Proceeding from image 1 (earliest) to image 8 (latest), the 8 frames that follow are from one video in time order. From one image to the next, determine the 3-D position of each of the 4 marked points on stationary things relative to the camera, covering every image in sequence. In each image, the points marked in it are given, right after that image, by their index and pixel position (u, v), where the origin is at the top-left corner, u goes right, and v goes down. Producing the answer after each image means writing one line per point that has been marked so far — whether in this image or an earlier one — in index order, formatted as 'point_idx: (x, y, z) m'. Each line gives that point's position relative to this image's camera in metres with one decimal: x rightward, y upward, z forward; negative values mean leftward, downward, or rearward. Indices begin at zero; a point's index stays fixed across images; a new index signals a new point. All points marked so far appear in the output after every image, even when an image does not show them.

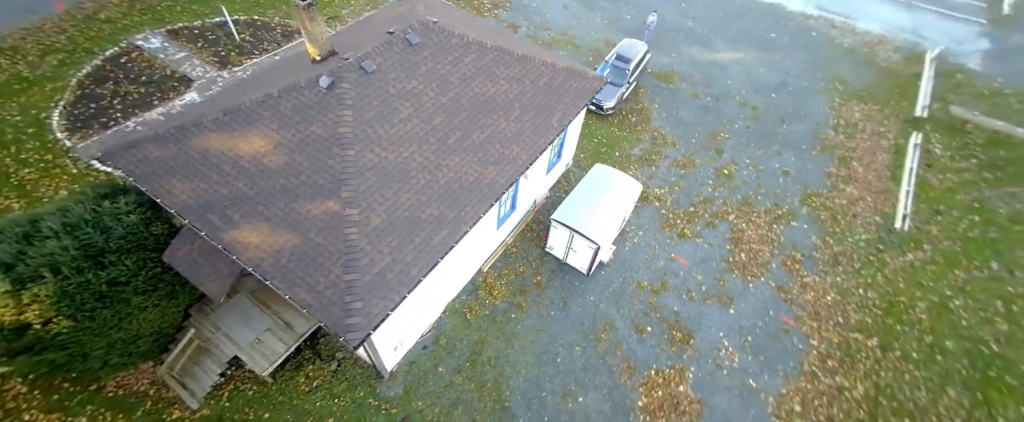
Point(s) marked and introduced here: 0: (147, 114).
0: (-13.5, +3.6, +16.3) m
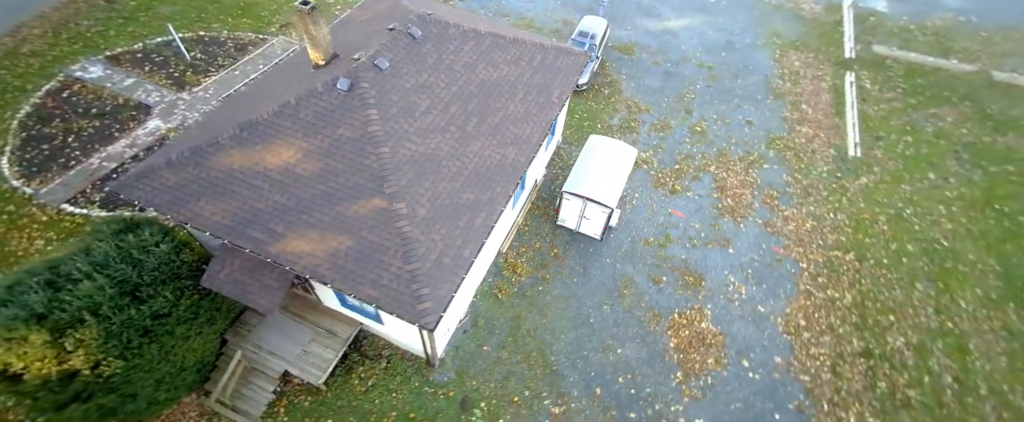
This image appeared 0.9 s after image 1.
0: (-13.9, +2.2, +15.3) m
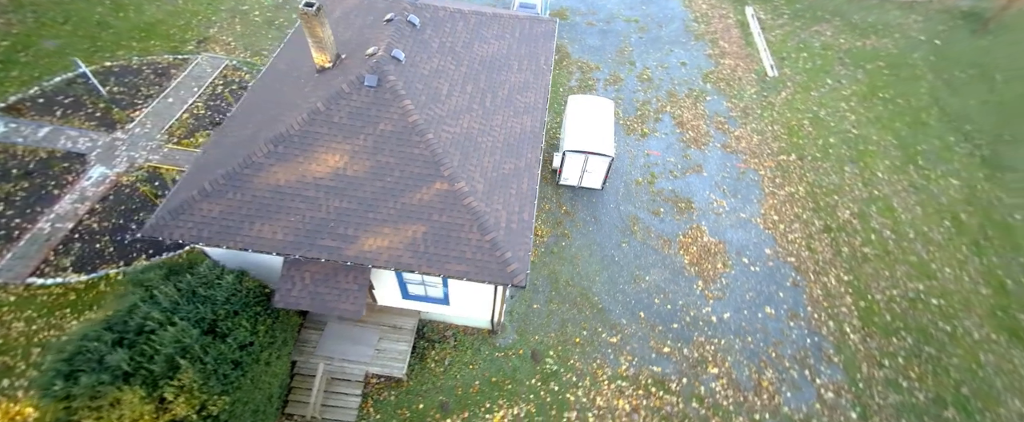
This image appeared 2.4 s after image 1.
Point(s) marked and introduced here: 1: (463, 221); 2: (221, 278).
0: (-13.8, +0.1, +13.4) m
1: (-1.0, -0.2, +9.3) m
2: (-6.0, -1.4, +9.4) m
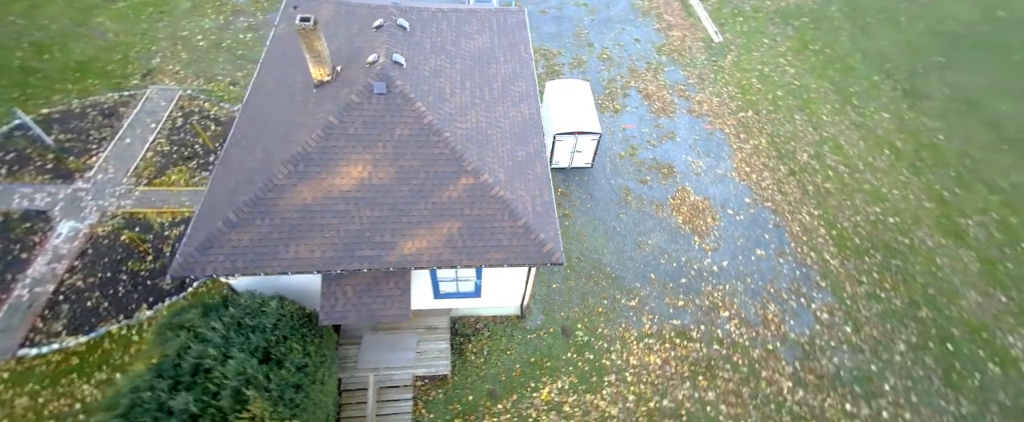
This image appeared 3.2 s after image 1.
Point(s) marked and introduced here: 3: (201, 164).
0: (-13.4, -1.7, +12.4) m
1: (-0.4, 0.0, +9.6) m
2: (-5.1, -2.0, +9.3) m
3: (-10.9, +1.6, +15.5) m
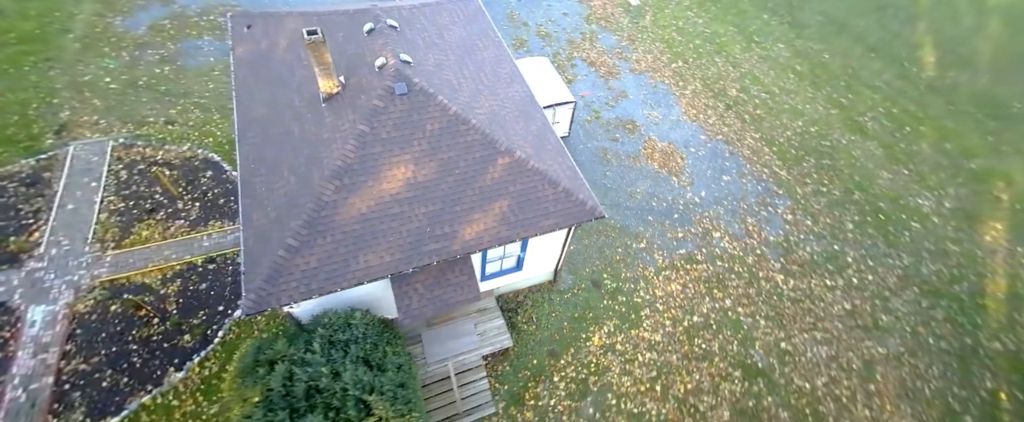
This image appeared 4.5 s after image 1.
0: (-12.1, -3.9, +10.8) m
1: (+0.5, +0.7, +10.4) m
2: (-3.5, -2.3, +9.2) m
3: (-11.0, -0.1, +14.2) m
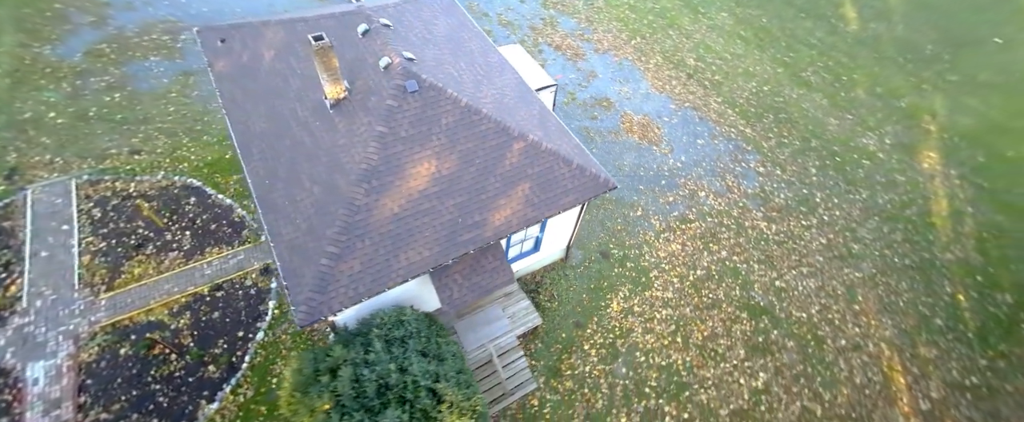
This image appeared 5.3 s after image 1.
0: (-10.9, -5.0, +10.0) m
1: (+1.0, +1.2, +10.9) m
2: (-2.5, -2.3, +9.4) m
3: (-10.7, -1.1, +13.5) m
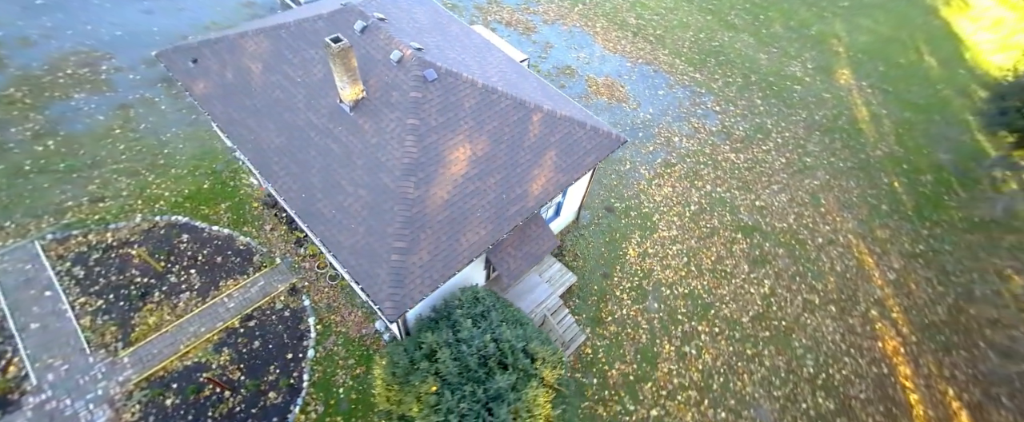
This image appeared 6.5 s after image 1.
0: (-8.8, -6.2, +9.4) m
1: (+1.5, +2.2, +11.6) m
2: (-1.0, -2.0, +9.8) m
3: (-9.8, -2.3, +12.6) m
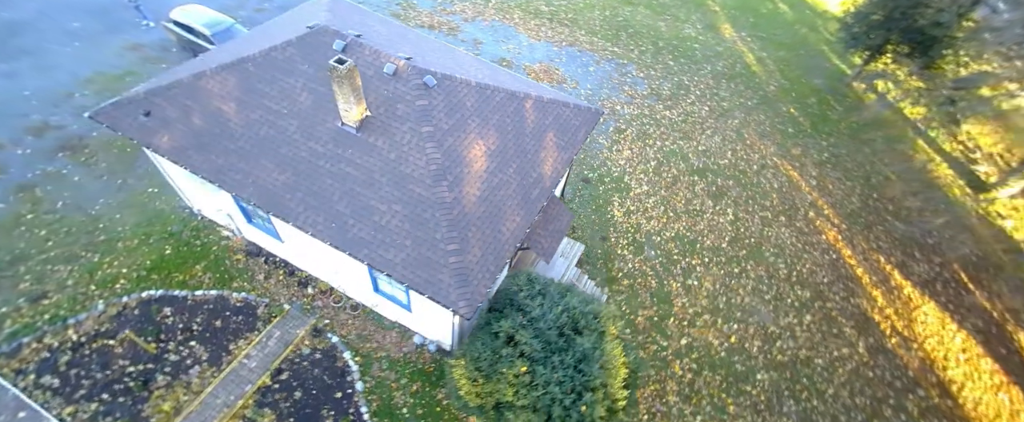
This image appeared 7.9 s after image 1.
0: (-6.1, -7.6, +8.4) m
1: (+1.2, +2.9, +12.5) m
2: (+0.2, -1.7, +10.3) m
3: (-8.7, -4.1, +11.3) m
